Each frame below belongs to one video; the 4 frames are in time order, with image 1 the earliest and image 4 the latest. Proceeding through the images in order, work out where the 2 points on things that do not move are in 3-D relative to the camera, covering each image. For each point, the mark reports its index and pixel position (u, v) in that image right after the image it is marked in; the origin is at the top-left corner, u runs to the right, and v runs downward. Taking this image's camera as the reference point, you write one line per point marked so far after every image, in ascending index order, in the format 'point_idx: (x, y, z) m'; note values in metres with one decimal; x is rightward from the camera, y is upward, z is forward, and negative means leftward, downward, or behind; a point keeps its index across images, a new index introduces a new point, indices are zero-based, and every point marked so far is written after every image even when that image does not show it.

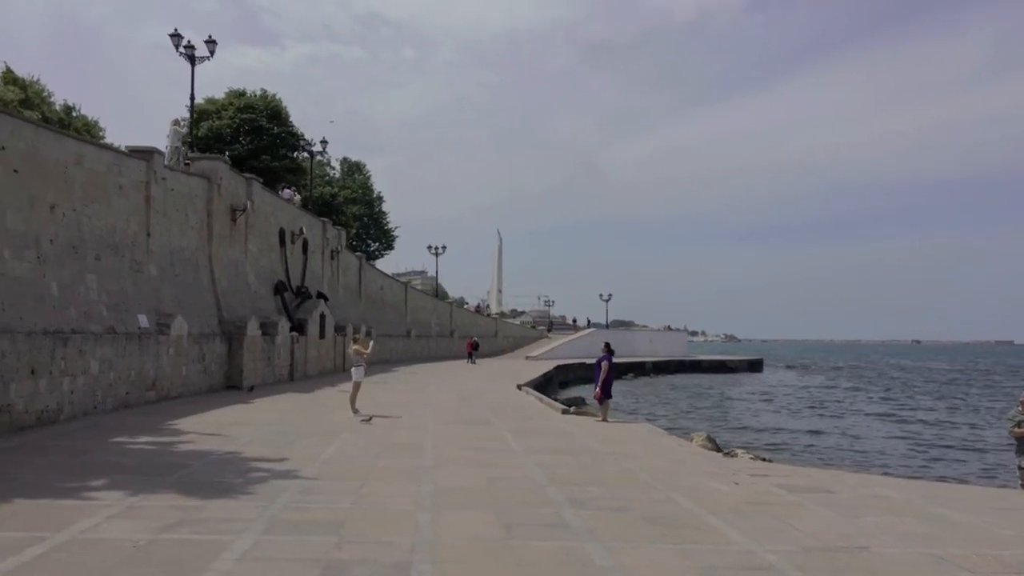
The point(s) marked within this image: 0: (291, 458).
0: (-2.4, -1.9, +9.5) m
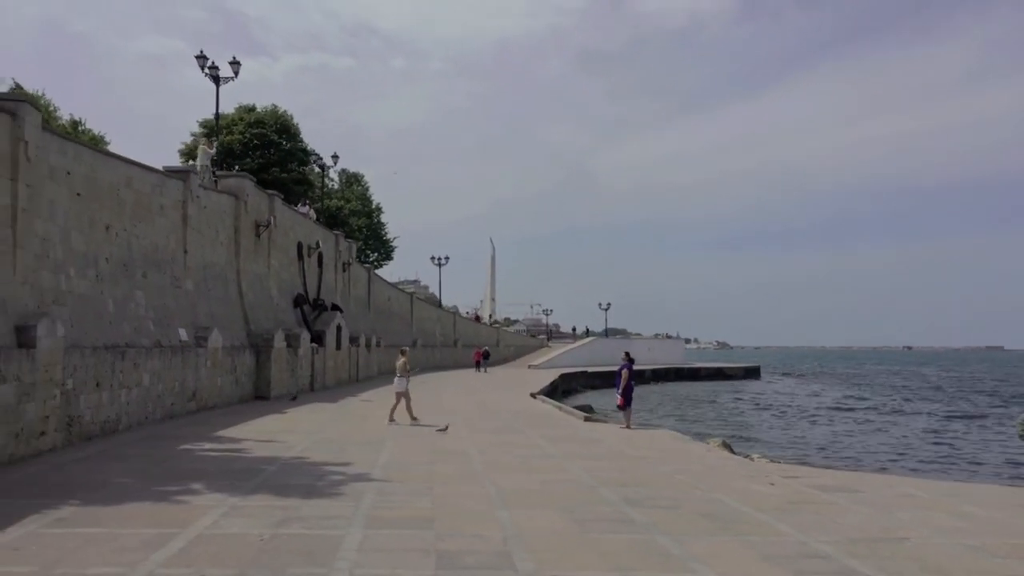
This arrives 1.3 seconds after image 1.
0: (-1.9, -2.1, +10.2) m
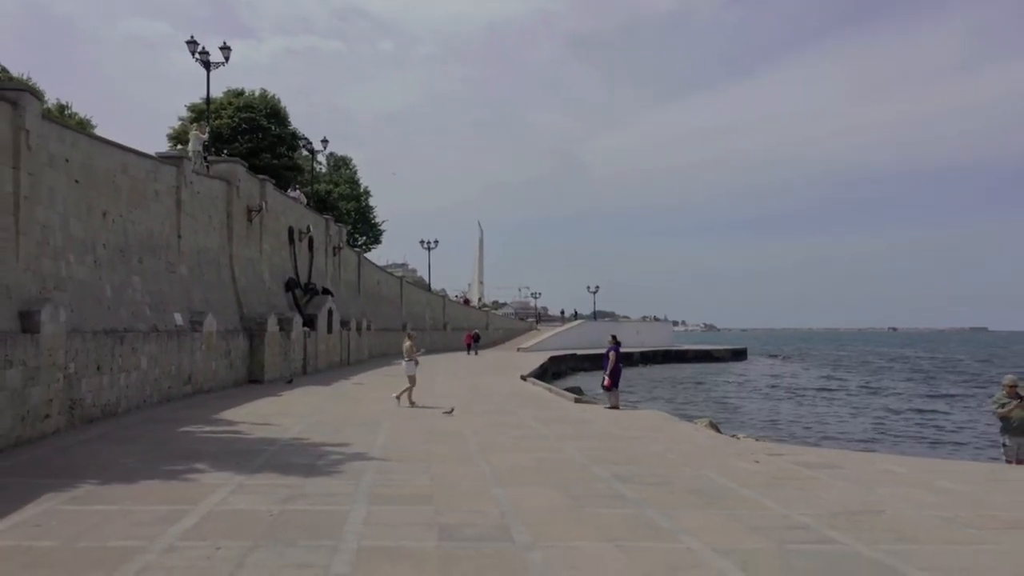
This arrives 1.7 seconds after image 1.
0: (-2.0, -1.9, +10.5) m
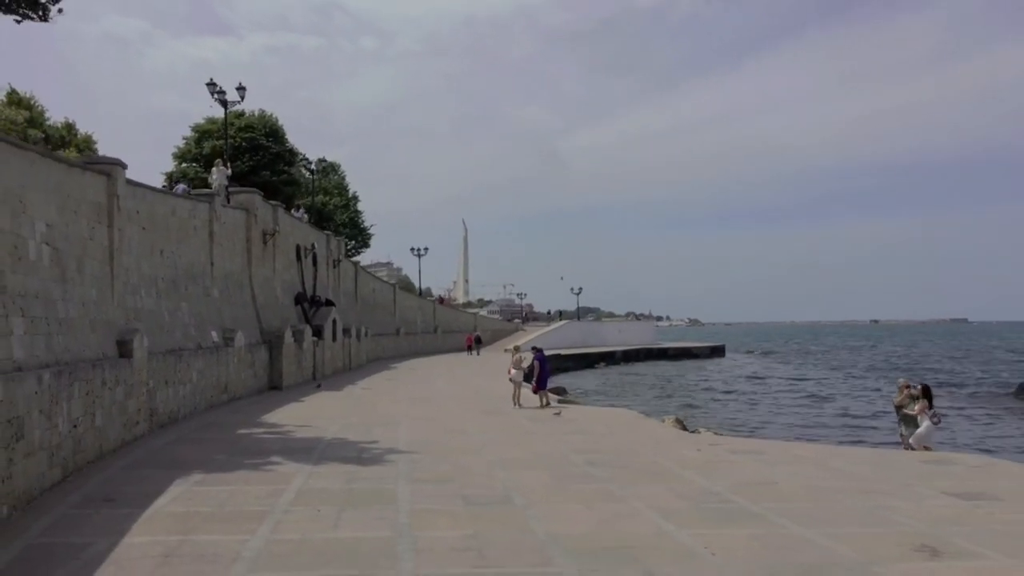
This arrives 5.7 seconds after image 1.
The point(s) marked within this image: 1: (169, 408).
0: (-2.0, -2.4, +13.2) m
1: (-6.0, -2.1, +14.9) m
